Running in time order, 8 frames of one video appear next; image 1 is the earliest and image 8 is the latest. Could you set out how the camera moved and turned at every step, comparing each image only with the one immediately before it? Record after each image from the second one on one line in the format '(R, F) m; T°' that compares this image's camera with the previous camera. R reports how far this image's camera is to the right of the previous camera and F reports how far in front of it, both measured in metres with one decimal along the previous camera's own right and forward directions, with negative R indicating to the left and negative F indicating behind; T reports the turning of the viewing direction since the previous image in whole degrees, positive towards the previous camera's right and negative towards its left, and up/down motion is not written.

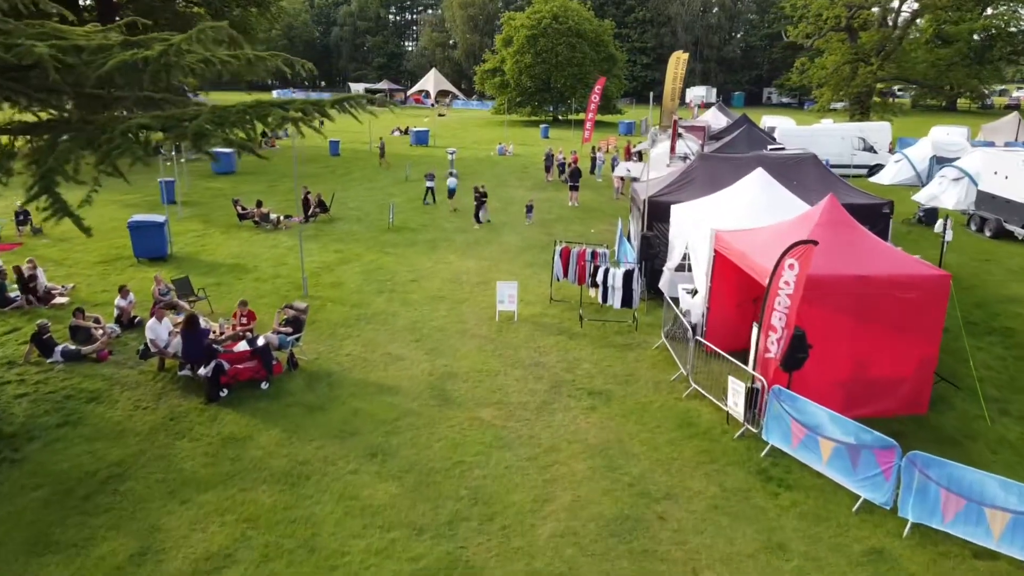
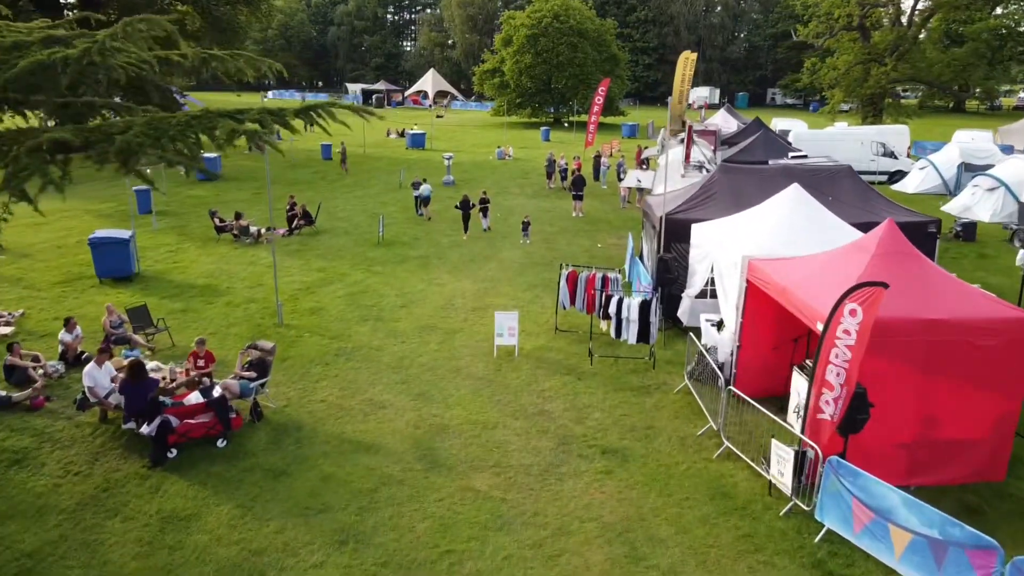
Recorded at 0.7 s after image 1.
(0.0, +1.7) m; 0°
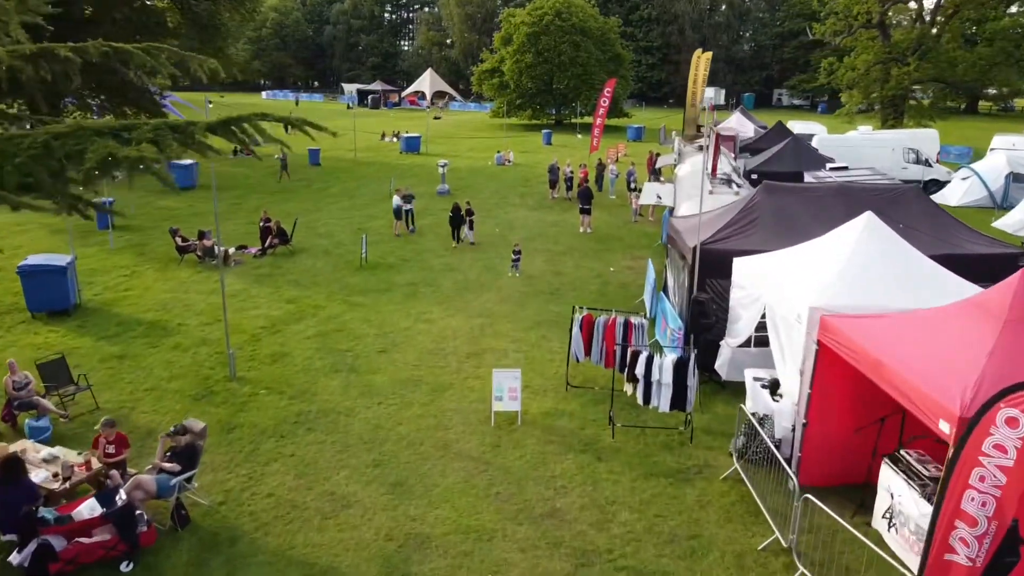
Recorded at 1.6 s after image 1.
(0.0, +2.4) m; 0°
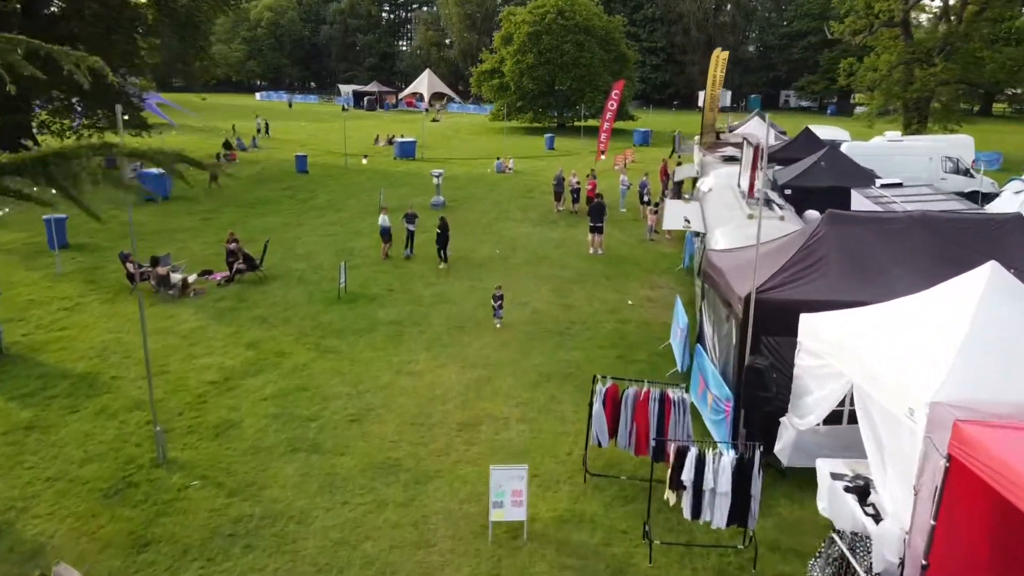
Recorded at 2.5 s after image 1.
(0.0, +2.4) m; 0°
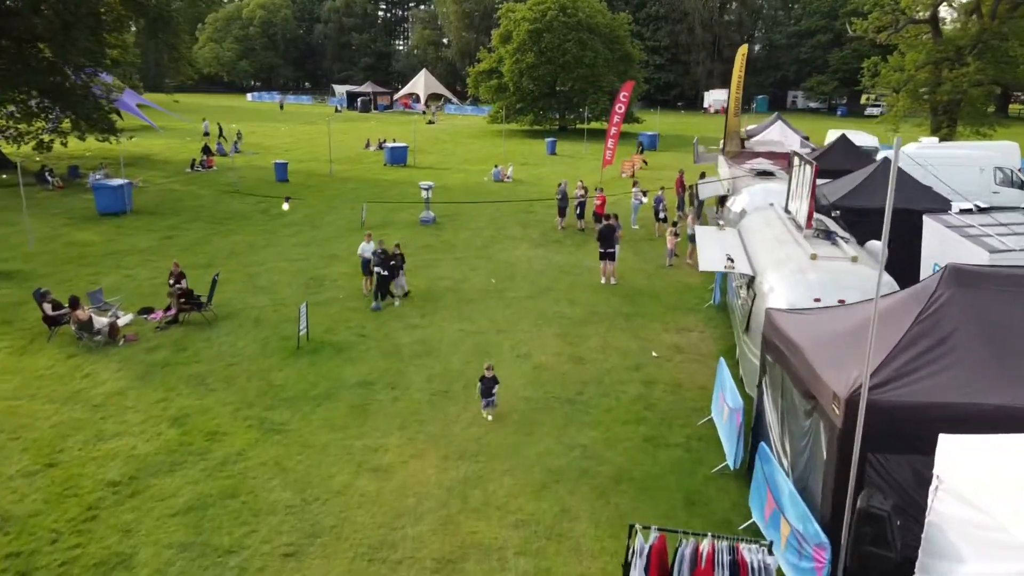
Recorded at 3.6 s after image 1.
(0.0, +2.8) m; 0°
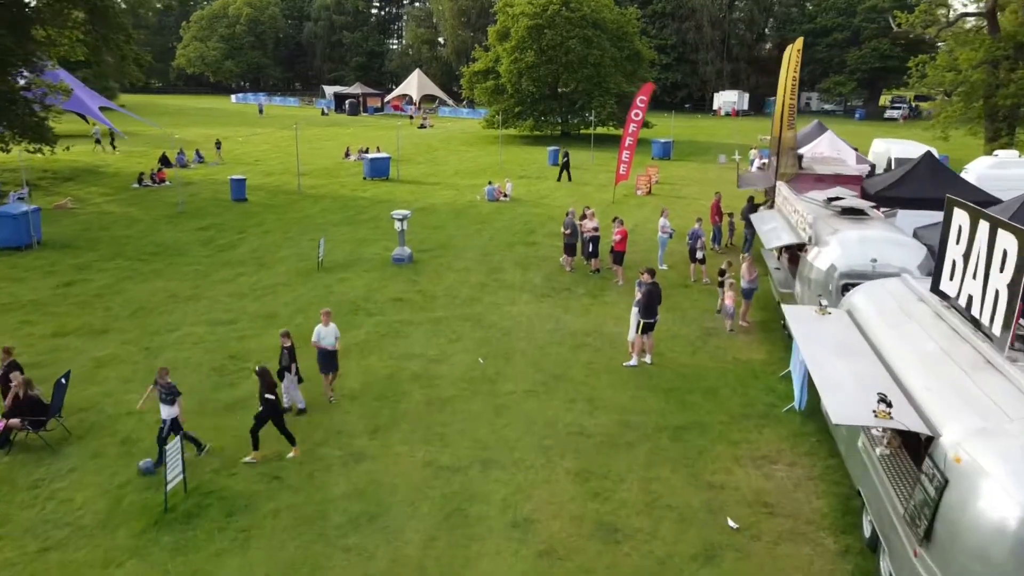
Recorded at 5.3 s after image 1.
(+0.1, +4.7) m; 0°
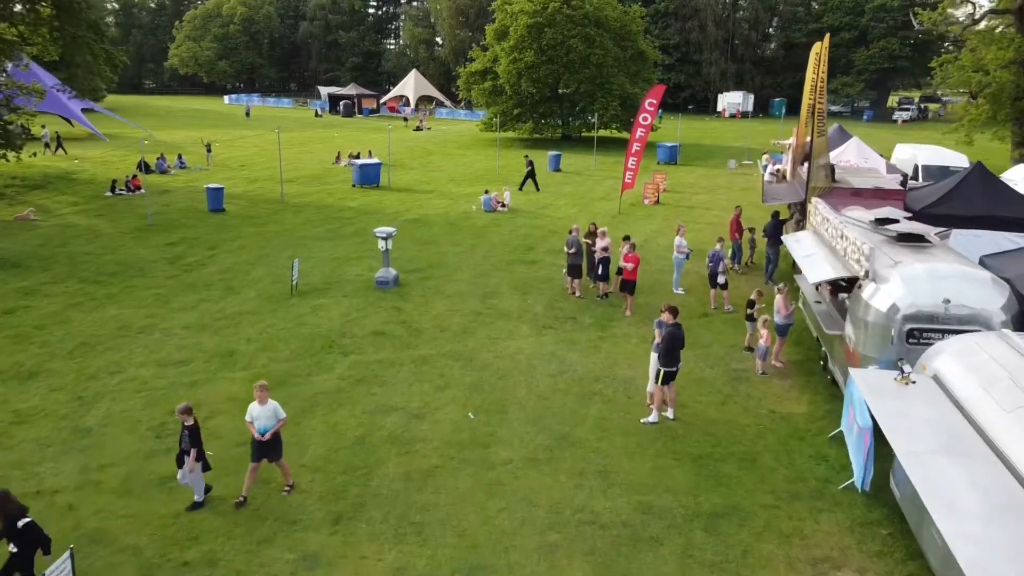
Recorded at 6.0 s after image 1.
(0.0, +2.0) m; 0°
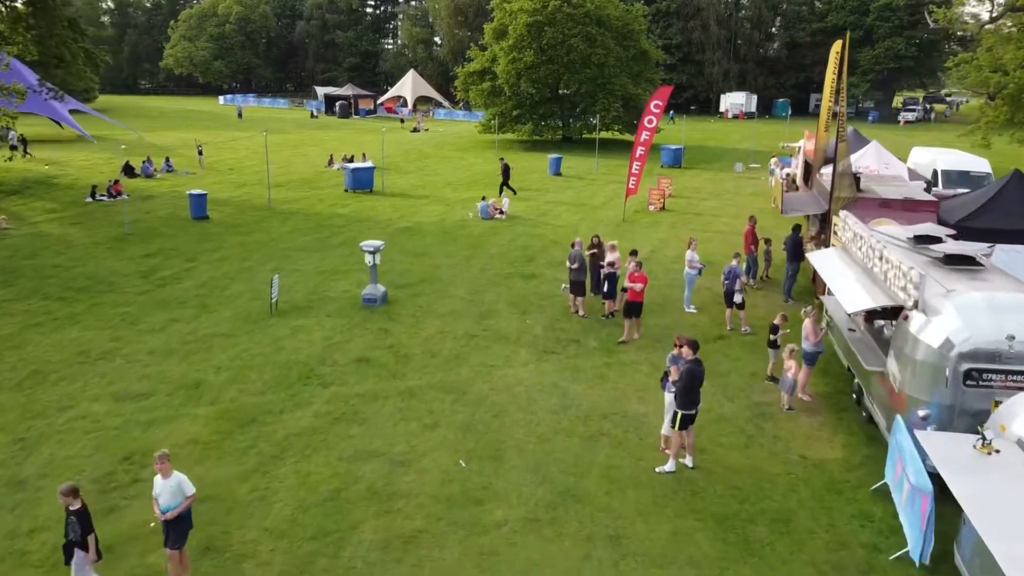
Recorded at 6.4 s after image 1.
(0.0, +1.2) m; 0°
